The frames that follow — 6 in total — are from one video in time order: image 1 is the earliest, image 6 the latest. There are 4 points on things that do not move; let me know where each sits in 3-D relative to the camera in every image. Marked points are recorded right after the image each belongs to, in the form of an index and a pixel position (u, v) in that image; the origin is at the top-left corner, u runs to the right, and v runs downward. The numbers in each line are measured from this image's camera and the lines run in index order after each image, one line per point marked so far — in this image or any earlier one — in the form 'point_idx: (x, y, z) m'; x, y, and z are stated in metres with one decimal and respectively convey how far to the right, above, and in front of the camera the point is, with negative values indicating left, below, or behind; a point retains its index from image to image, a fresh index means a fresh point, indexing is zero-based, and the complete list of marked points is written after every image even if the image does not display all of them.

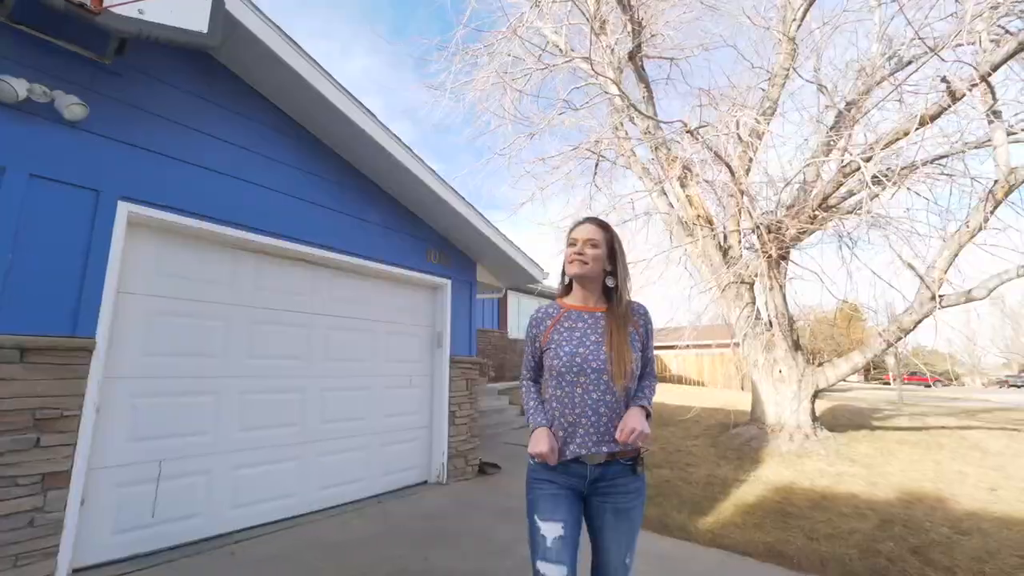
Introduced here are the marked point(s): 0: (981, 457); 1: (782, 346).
0: (+5.6, -2.0, +5.6) m
1: (+3.7, -0.8, +6.4) m
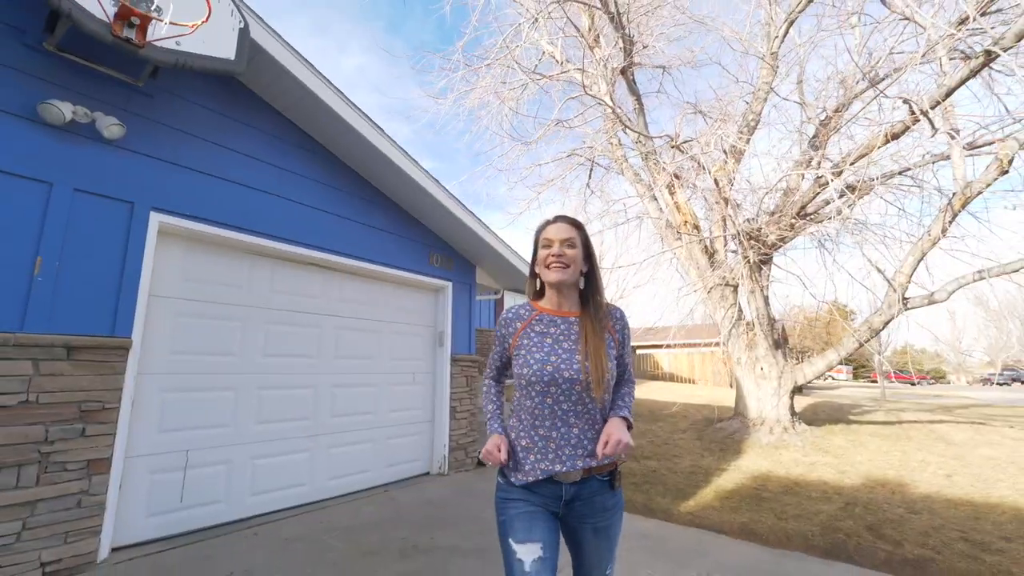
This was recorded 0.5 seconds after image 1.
0: (+5.6, -2.0, +6.0) m
1: (+3.7, -0.8, +6.8) m
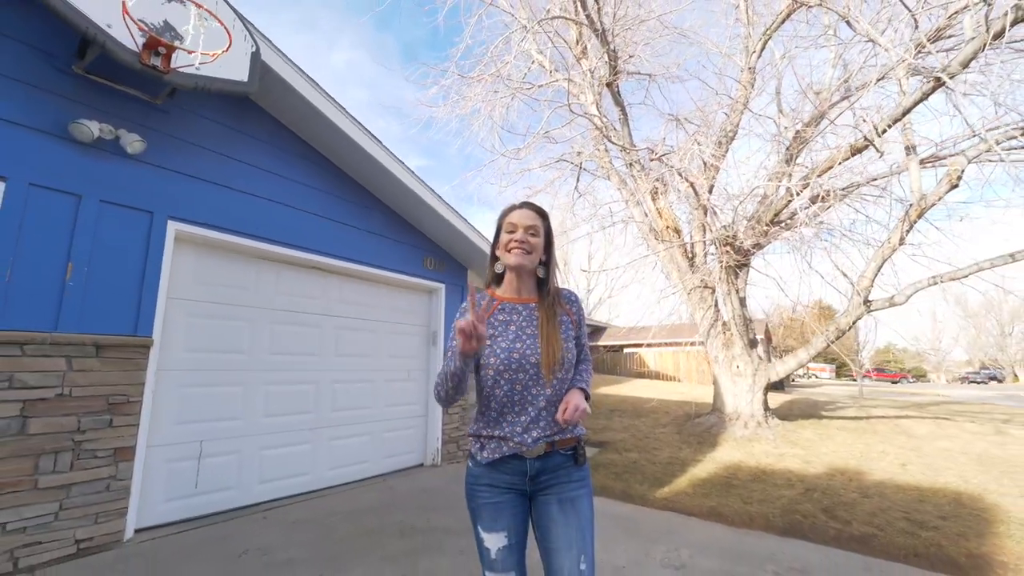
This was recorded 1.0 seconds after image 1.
0: (+5.4, -2.1, +6.4) m
1: (+3.5, -0.9, +7.2) m
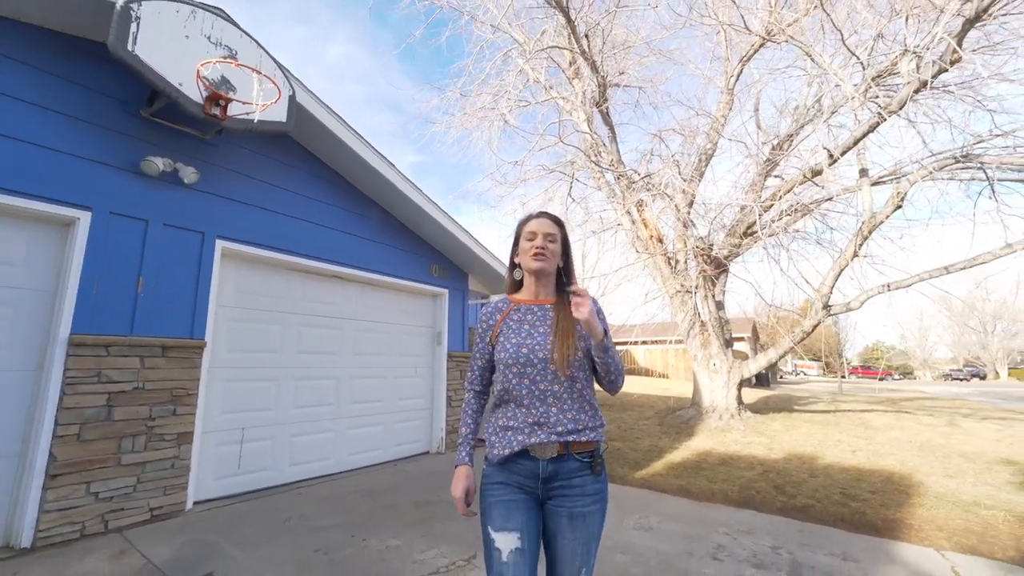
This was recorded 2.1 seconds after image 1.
0: (+5.4, -2.2, +7.1) m
1: (+3.4, -0.9, +7.8) m
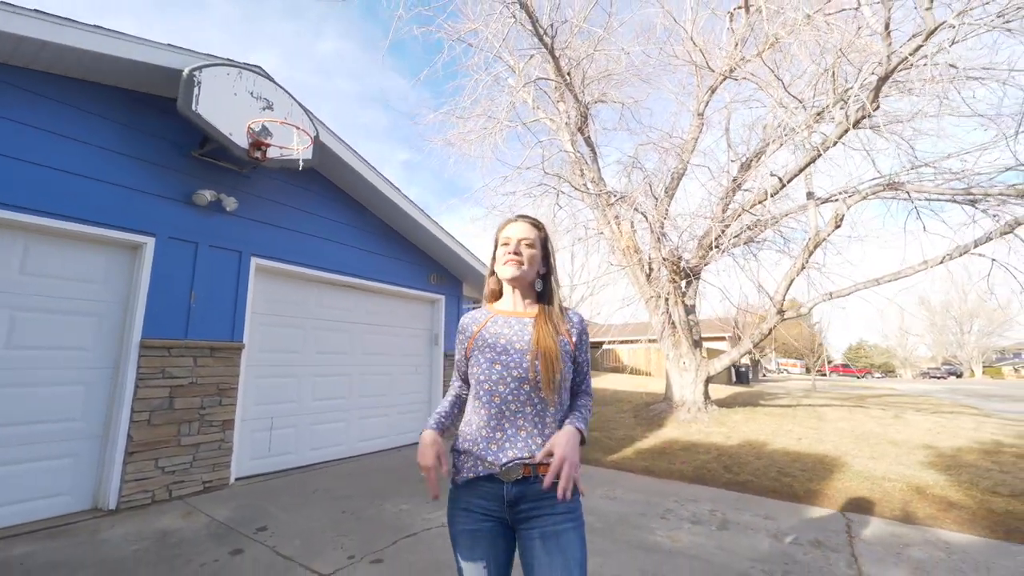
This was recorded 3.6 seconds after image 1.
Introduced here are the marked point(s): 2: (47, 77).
0: (+5.2, -2.3, +7.9) m
1: (+3.3, -1.0, +8.6) m
2: (-3.5, +1.6, +3.4) m
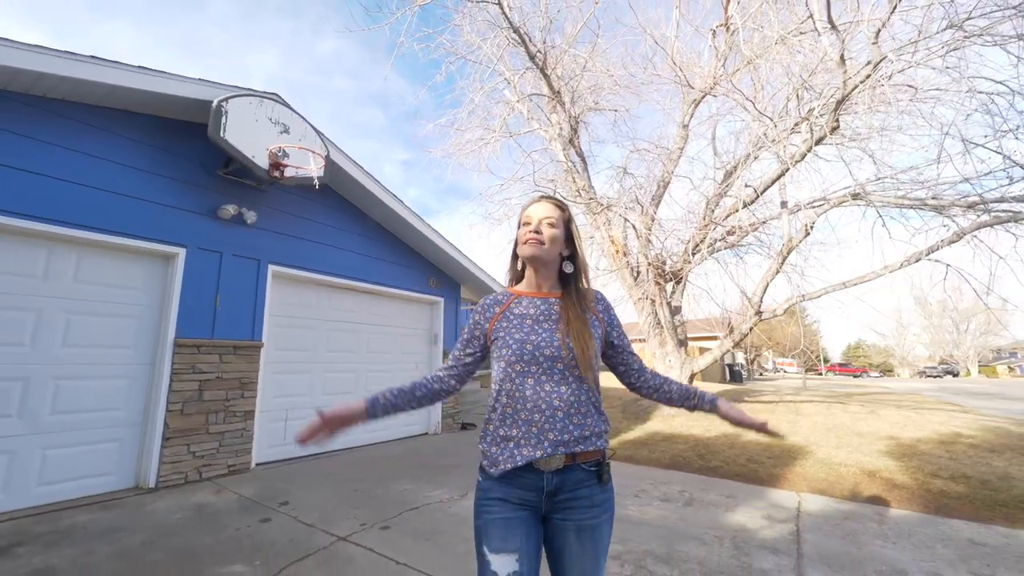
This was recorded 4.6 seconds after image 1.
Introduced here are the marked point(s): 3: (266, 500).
0: (+5.1, -2.3, +8.4) m
1: (+3.2, -1.1, +9.1) m
2: (-3.6, +1.5, +3.9) m
3: (-2.1, -1.8, +3.9) m
